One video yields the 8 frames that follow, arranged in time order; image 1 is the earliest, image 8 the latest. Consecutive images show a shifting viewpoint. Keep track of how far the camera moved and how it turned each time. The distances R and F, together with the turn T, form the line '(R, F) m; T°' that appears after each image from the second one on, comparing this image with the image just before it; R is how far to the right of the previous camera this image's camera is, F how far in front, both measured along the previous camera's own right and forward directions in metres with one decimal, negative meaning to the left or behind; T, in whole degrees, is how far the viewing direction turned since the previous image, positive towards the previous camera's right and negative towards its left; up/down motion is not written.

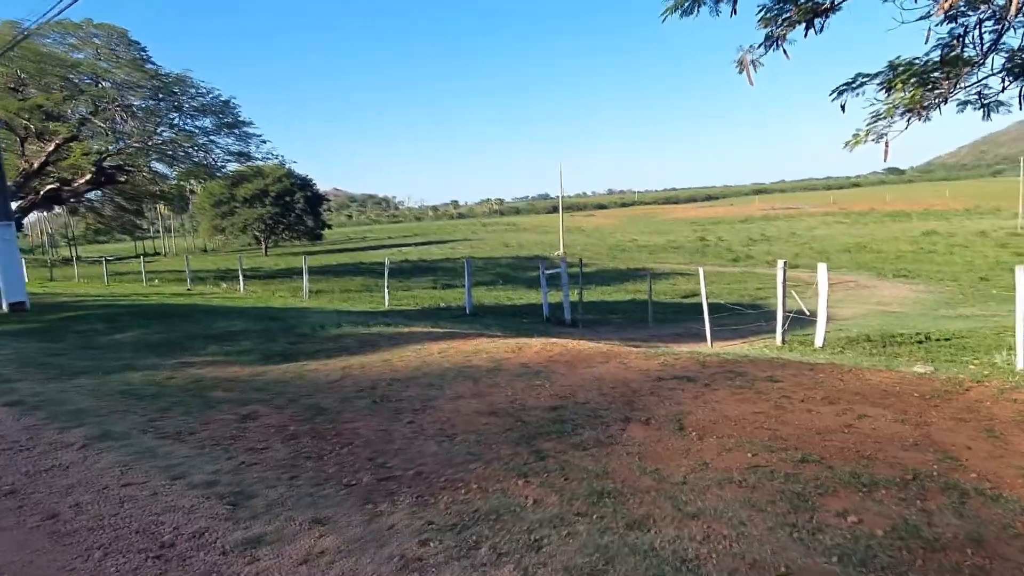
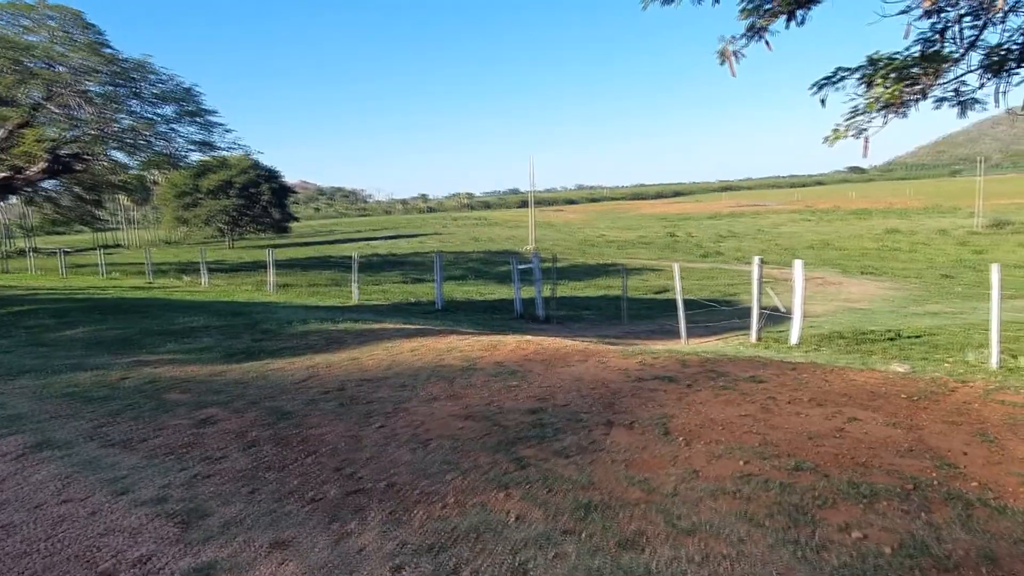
(-0.1, +0.3) m; +2°
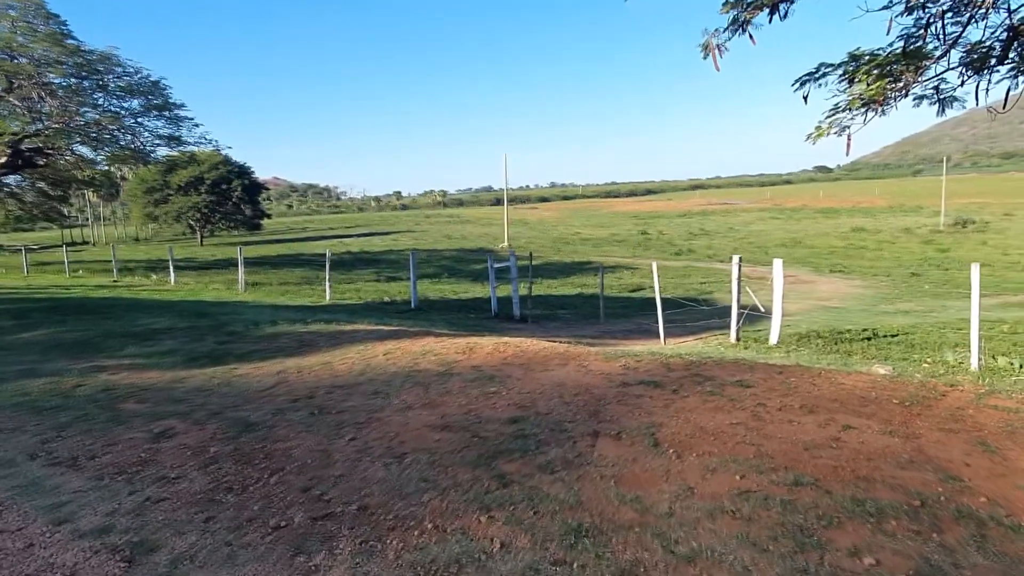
(-0.1, +0.3) m; +2°
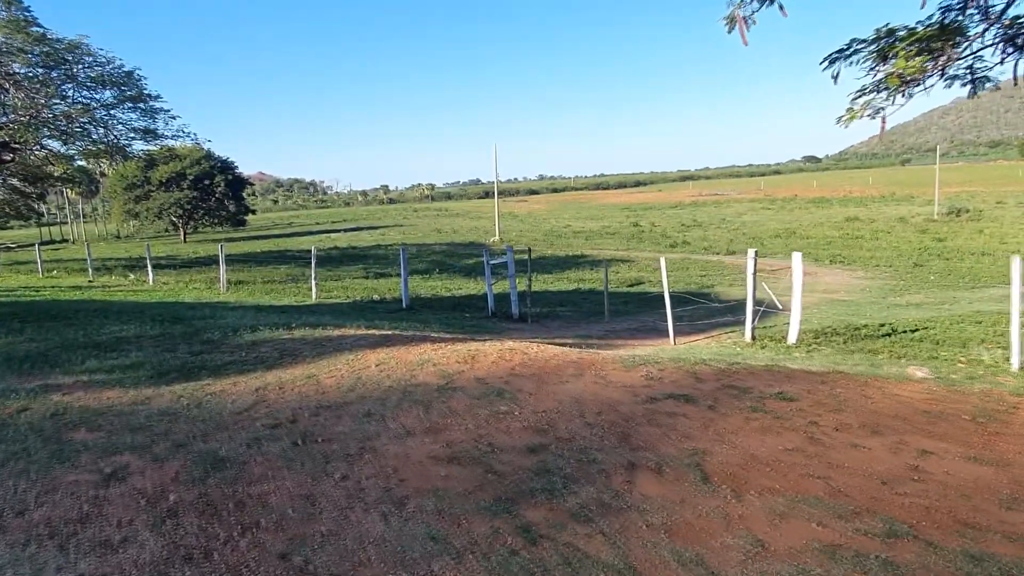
(-0.2, +0.8) m; +1°
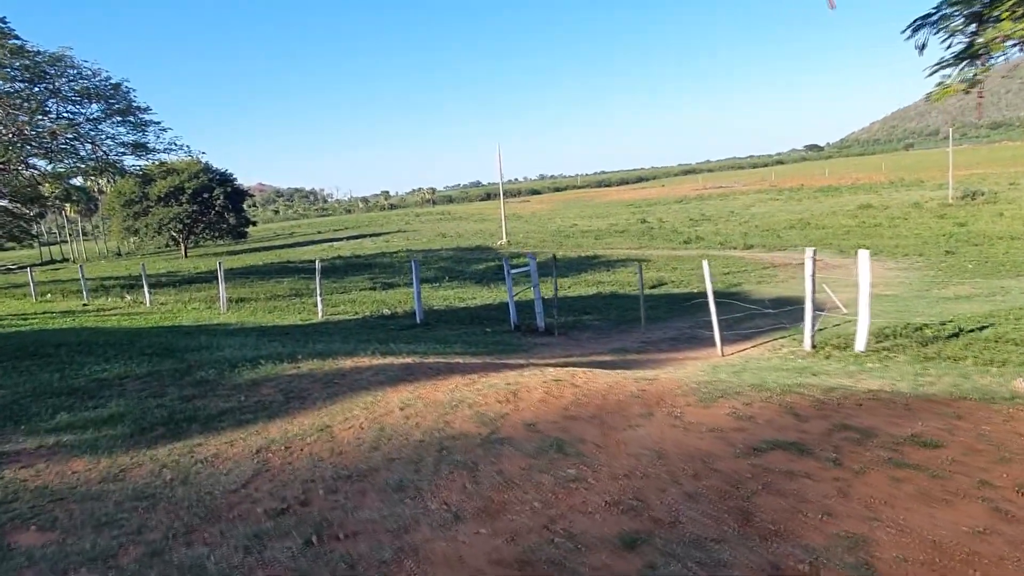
(-0.3, +1.2) m; 0°
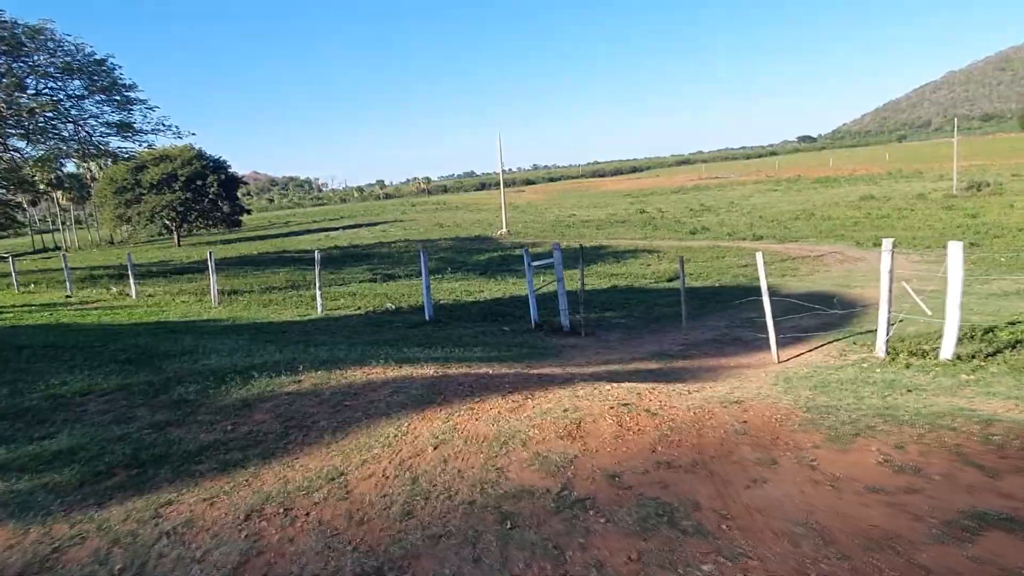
(-0.5, +1.4) m; +1°
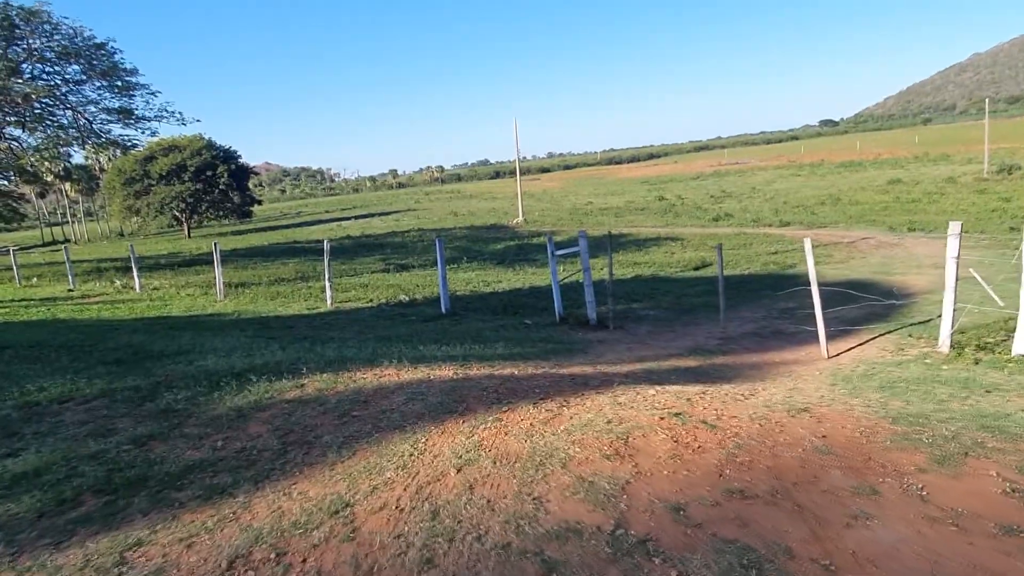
(-0.1, +0.7) m; -1°
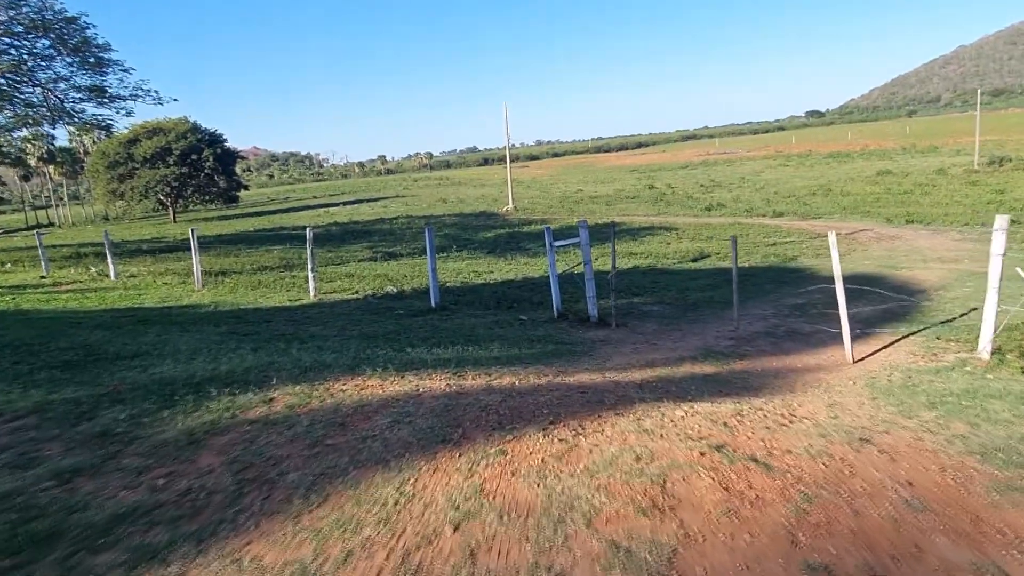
(-0.1, +0.9) m; +1°
